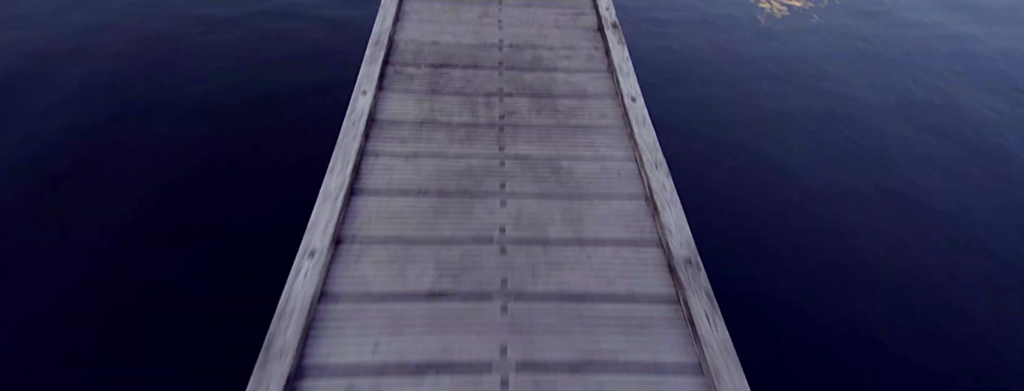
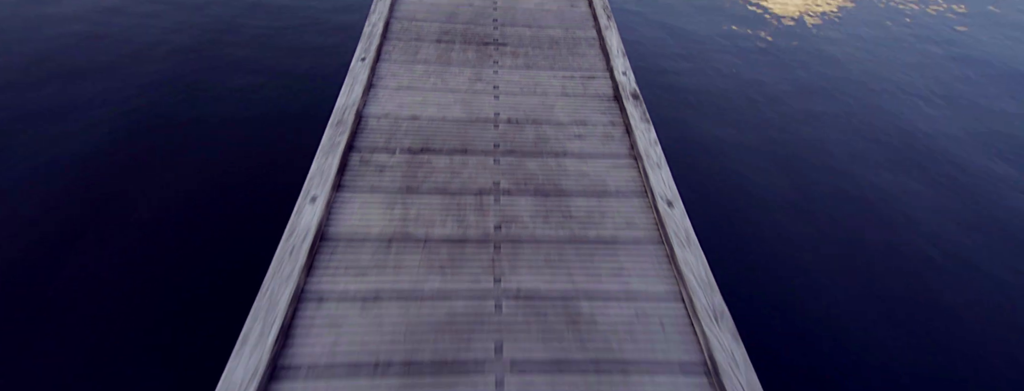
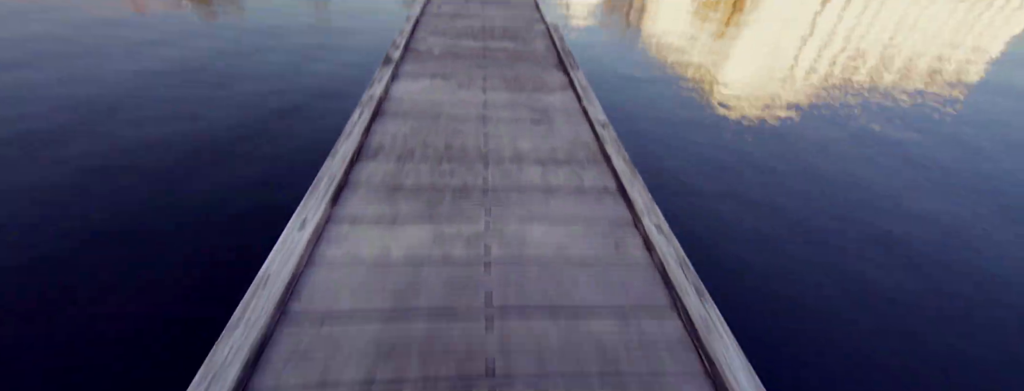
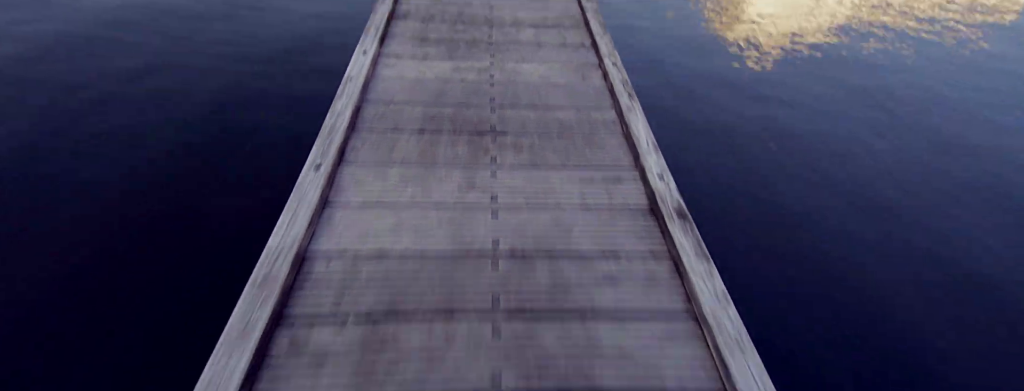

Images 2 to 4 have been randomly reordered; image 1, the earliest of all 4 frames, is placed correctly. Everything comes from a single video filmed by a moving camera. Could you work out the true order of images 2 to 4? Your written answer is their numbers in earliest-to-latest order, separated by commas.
2, 4, 3
